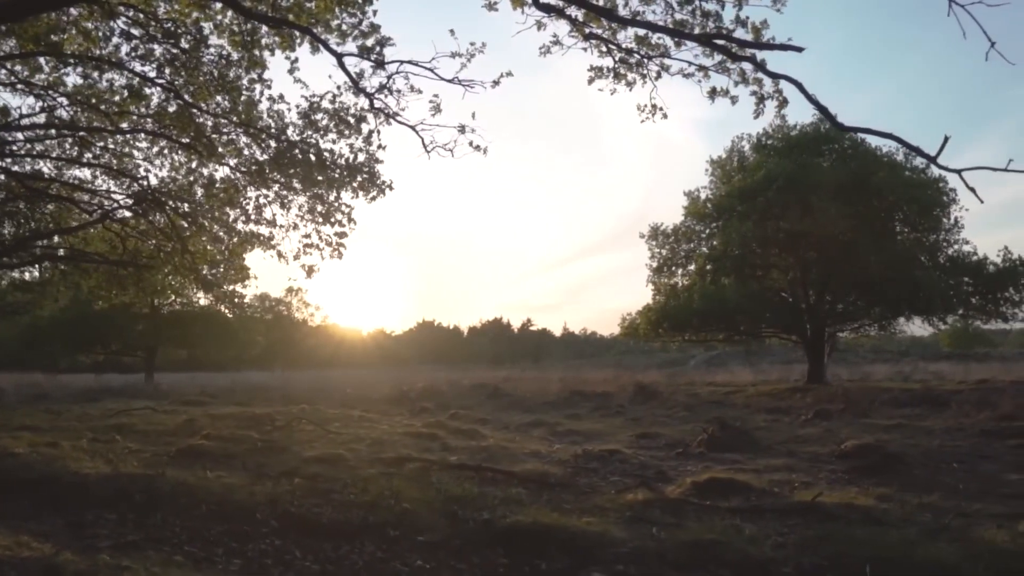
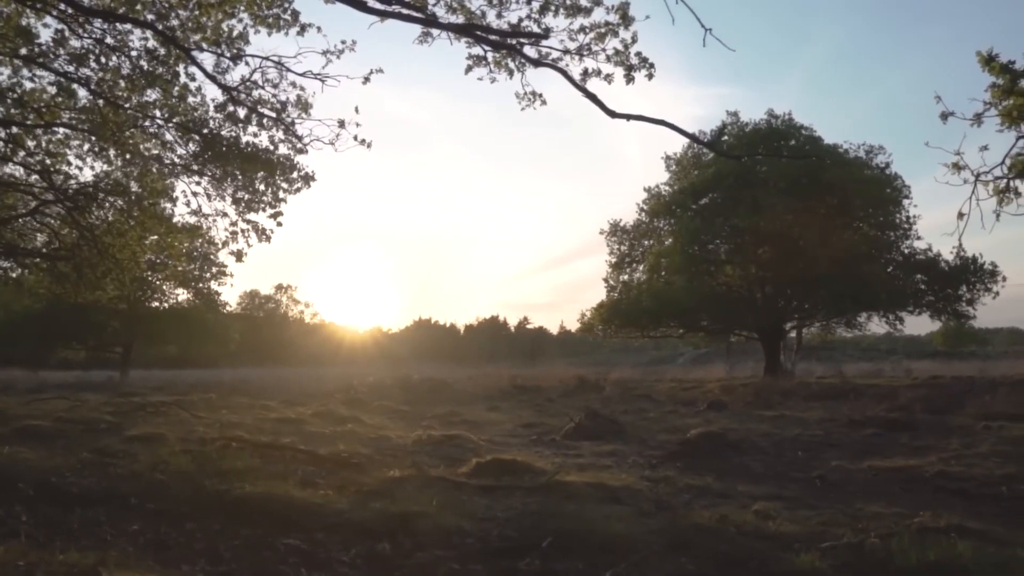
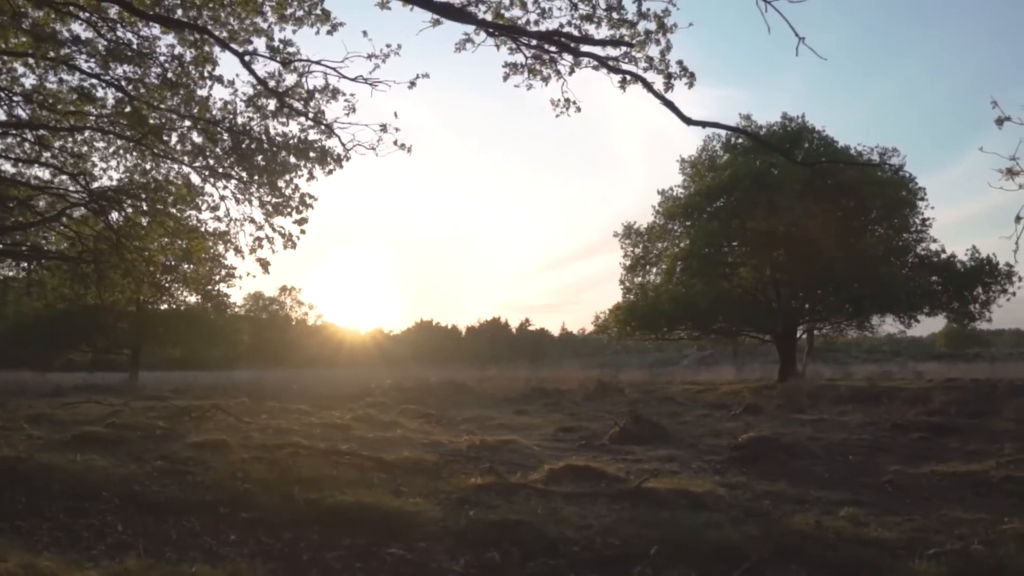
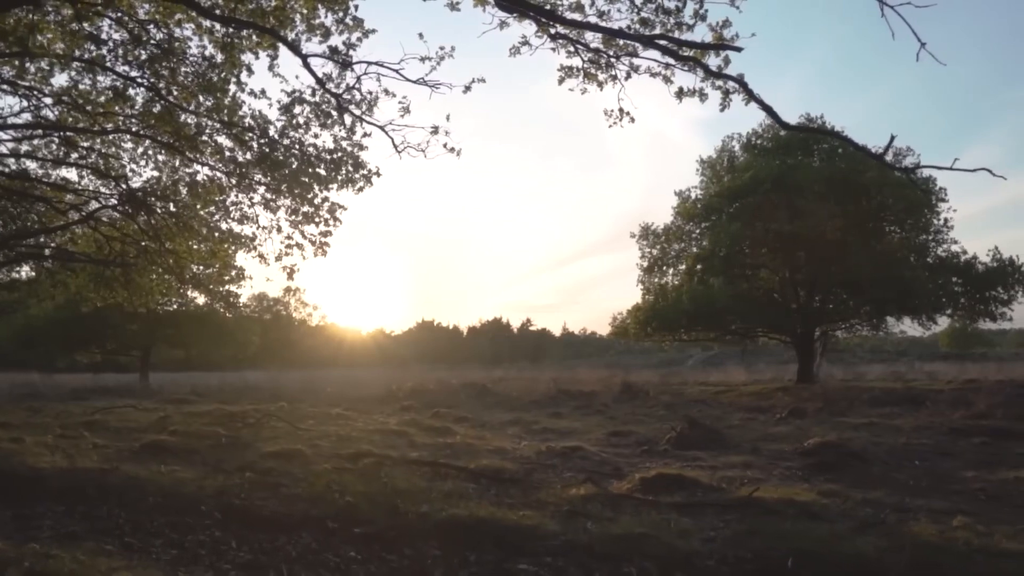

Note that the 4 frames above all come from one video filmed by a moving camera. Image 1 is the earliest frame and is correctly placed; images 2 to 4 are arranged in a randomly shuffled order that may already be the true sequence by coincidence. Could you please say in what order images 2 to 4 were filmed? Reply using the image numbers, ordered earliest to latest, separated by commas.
4, 3, 2
